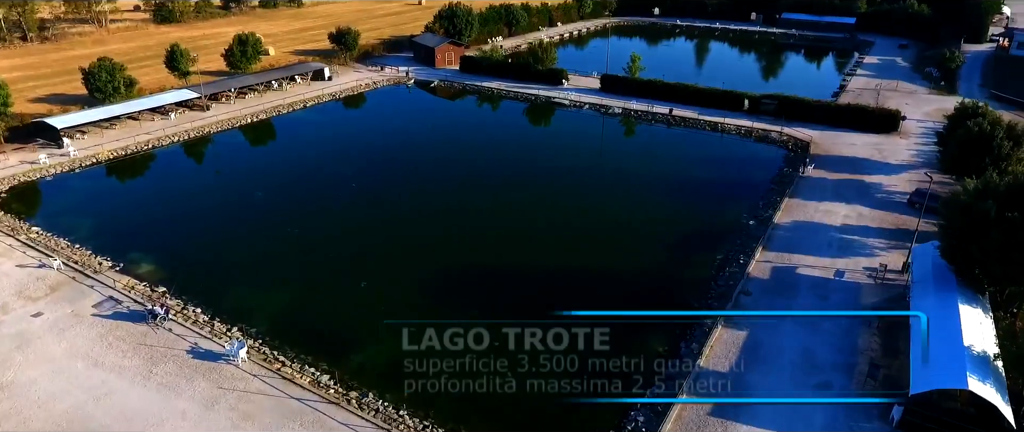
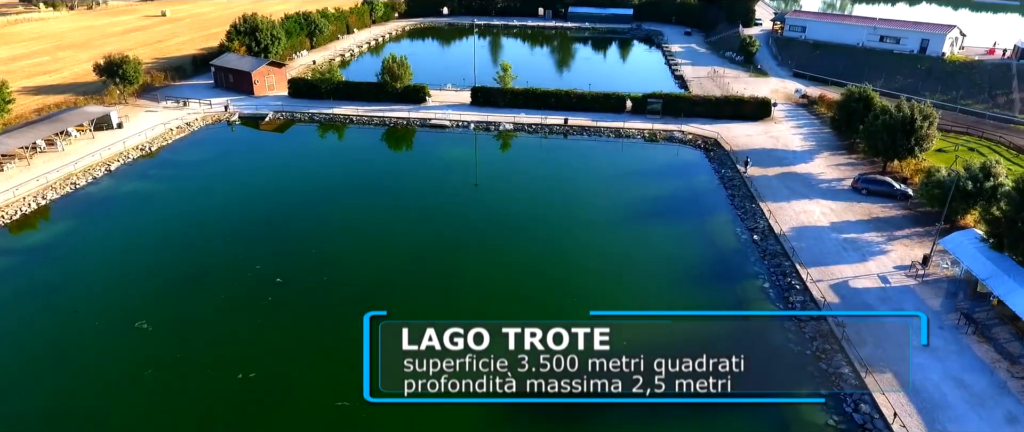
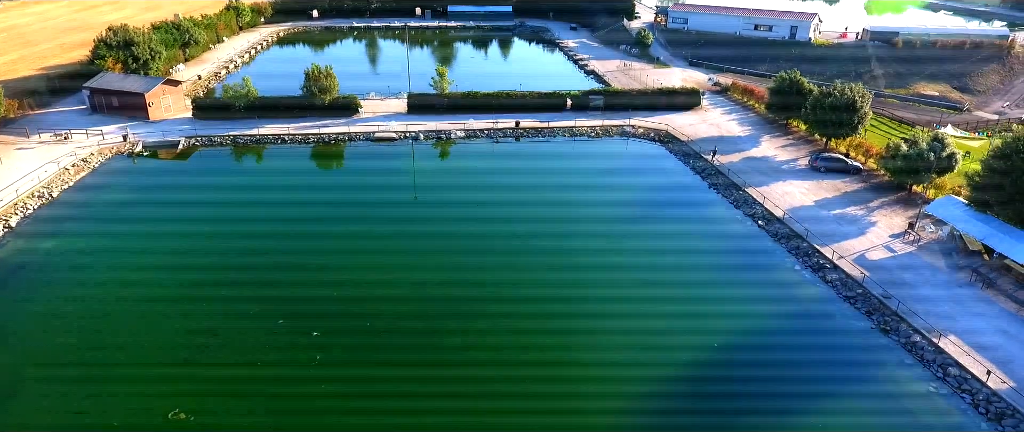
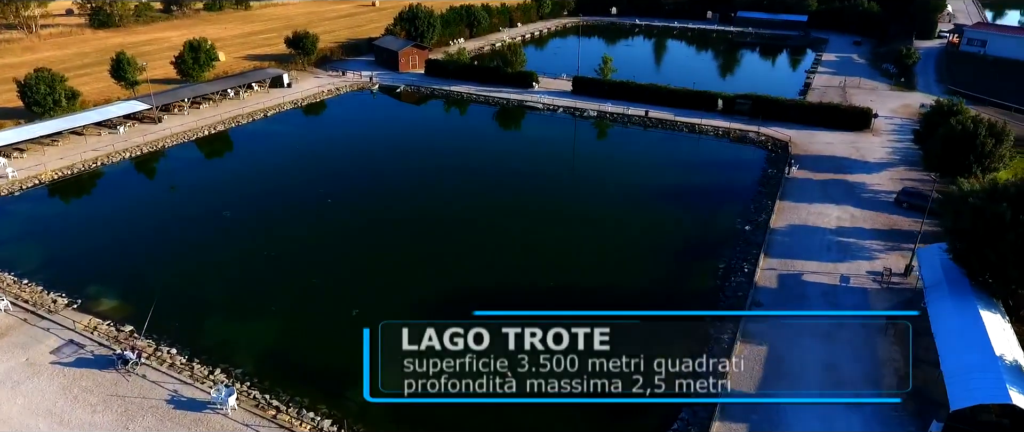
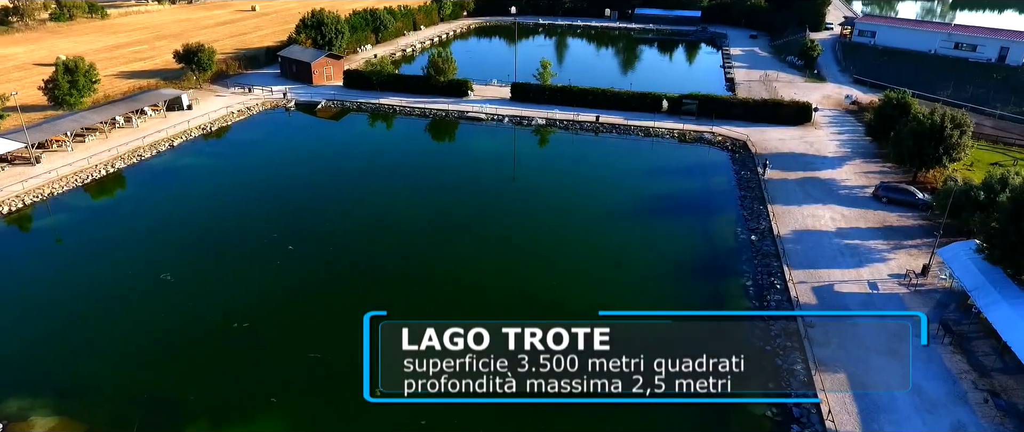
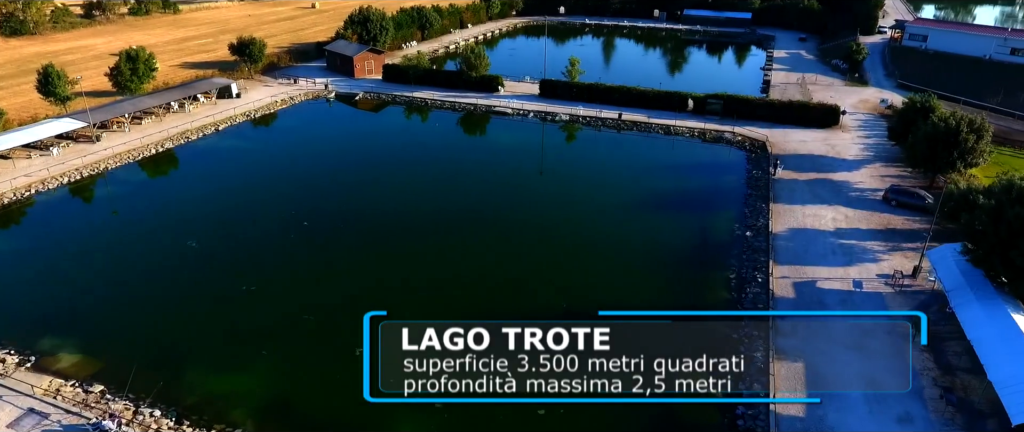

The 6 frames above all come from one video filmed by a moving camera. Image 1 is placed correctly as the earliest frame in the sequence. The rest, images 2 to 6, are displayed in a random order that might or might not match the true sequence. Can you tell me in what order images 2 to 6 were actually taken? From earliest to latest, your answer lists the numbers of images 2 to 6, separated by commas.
4, 6, 5, 2, 3
